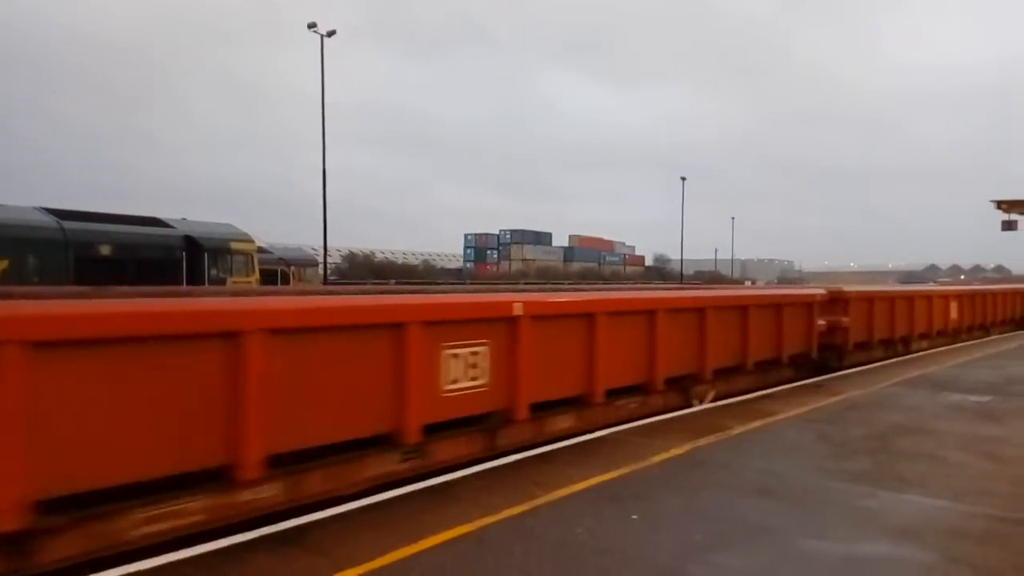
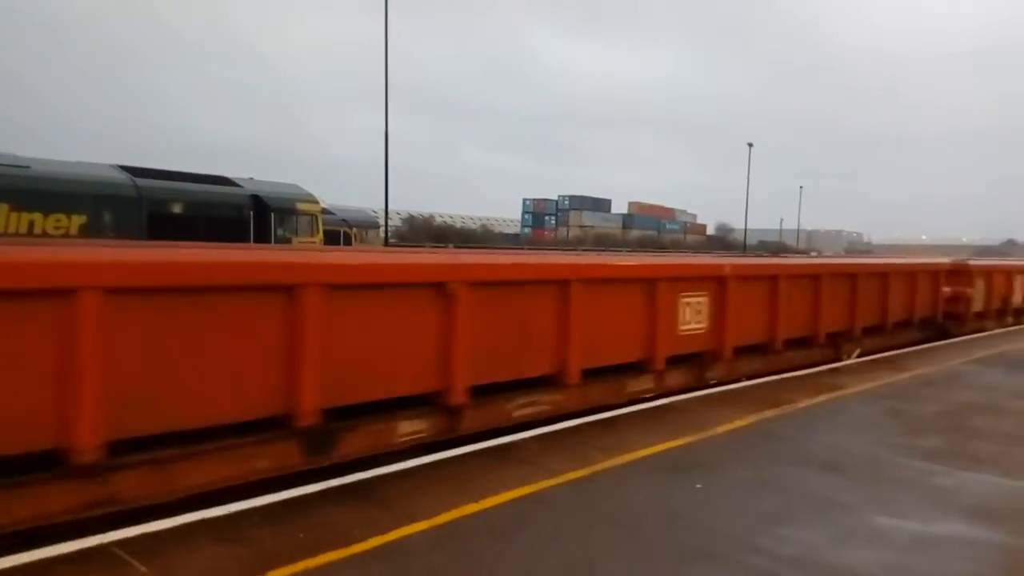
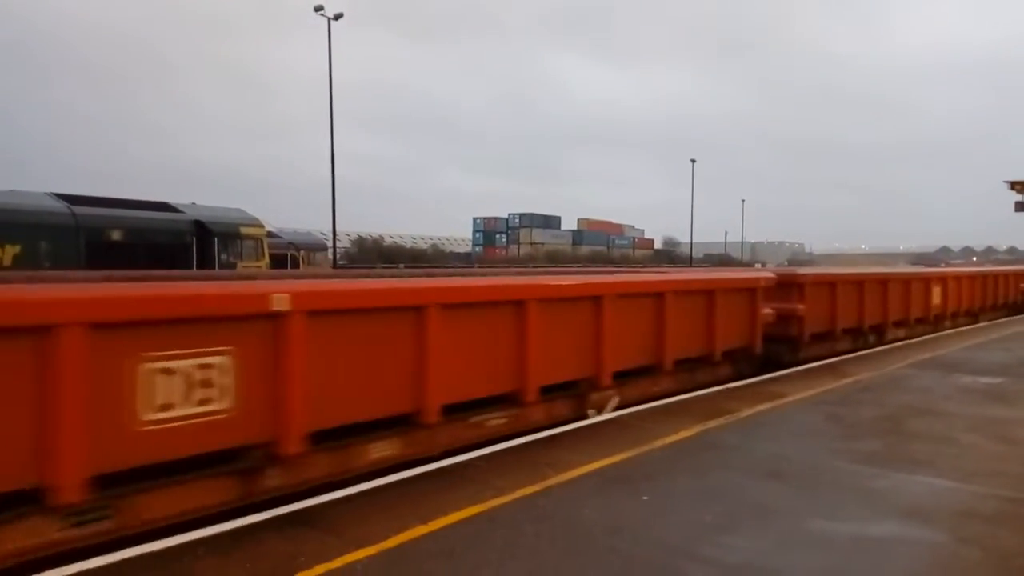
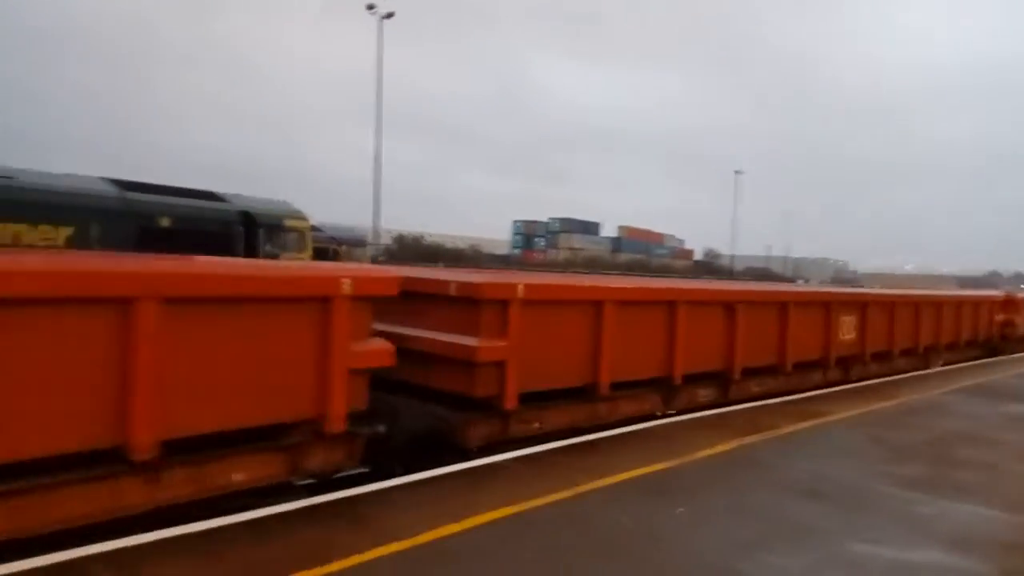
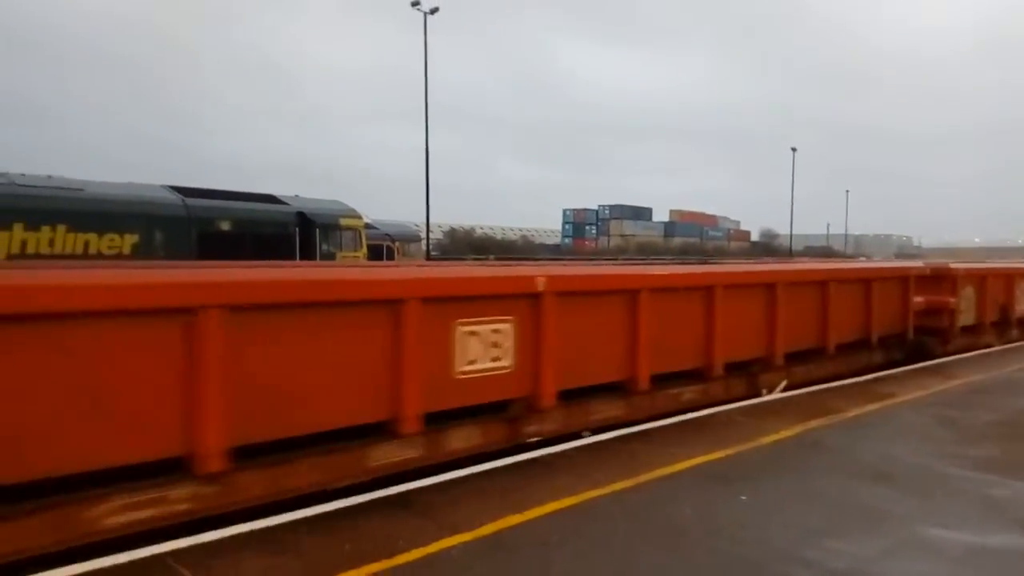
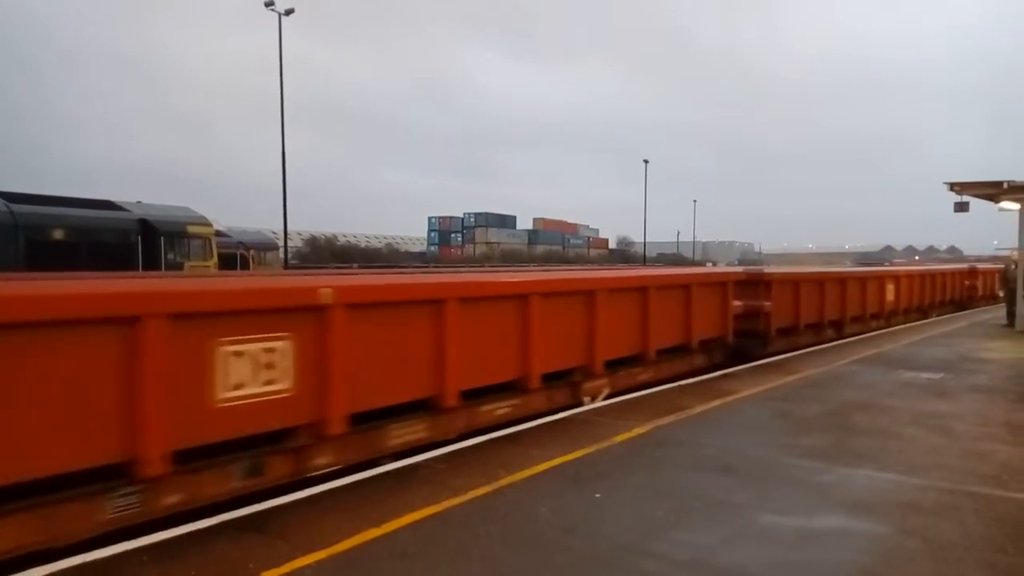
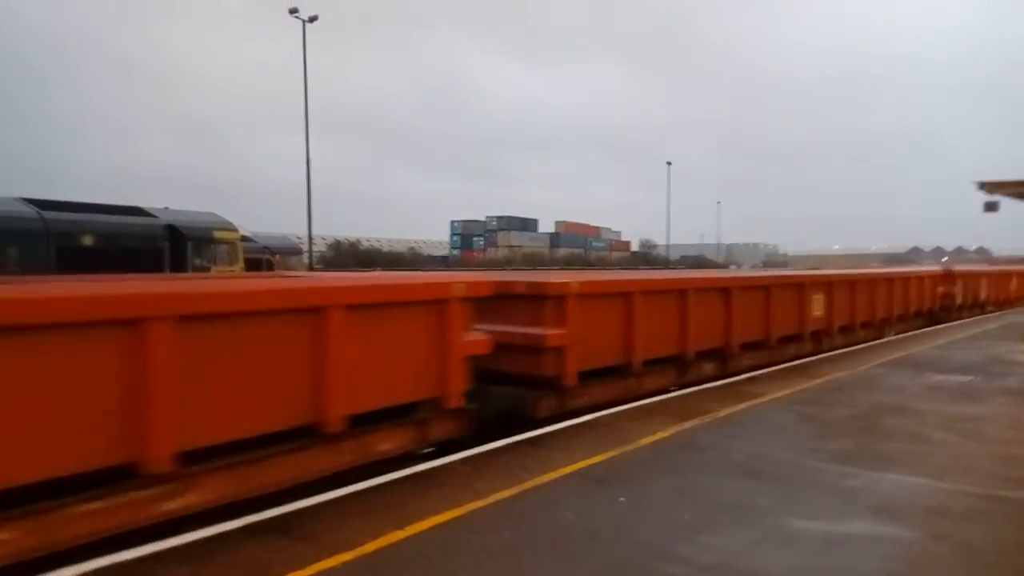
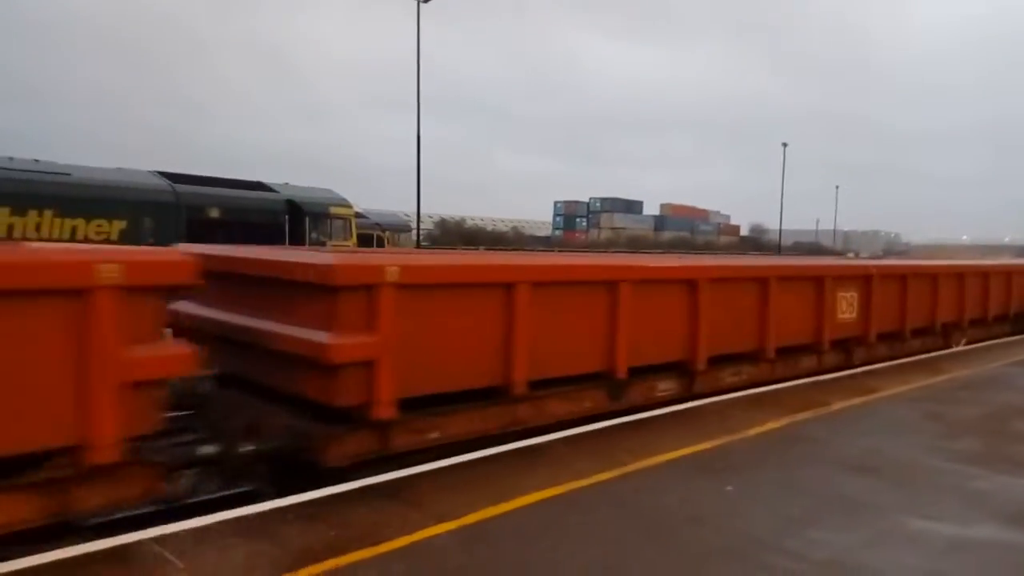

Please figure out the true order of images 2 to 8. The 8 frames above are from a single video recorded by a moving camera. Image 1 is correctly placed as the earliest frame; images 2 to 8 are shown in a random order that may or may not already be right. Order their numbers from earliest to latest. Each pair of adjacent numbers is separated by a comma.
3, 6, 7, 4, 8, 2, 5
